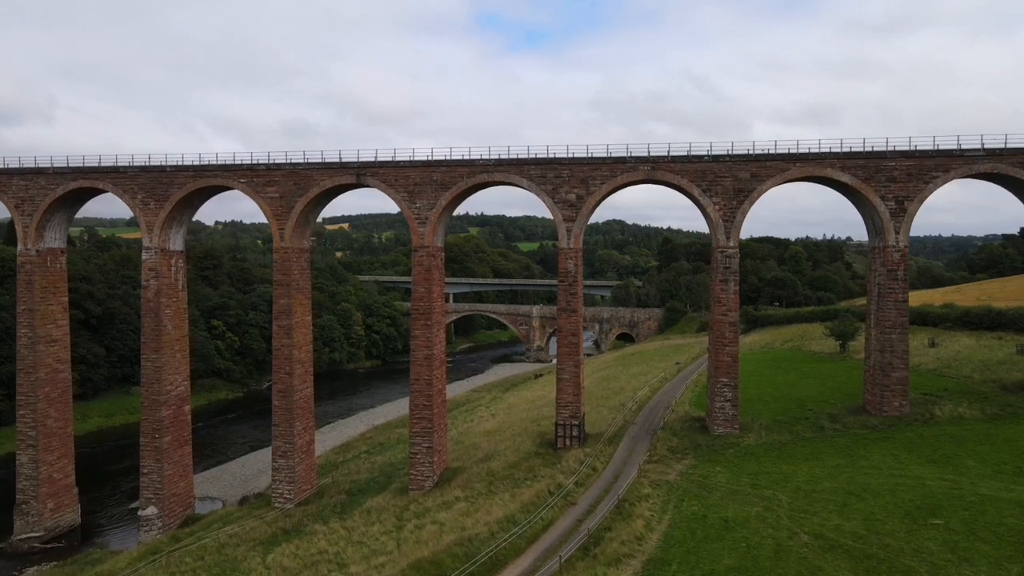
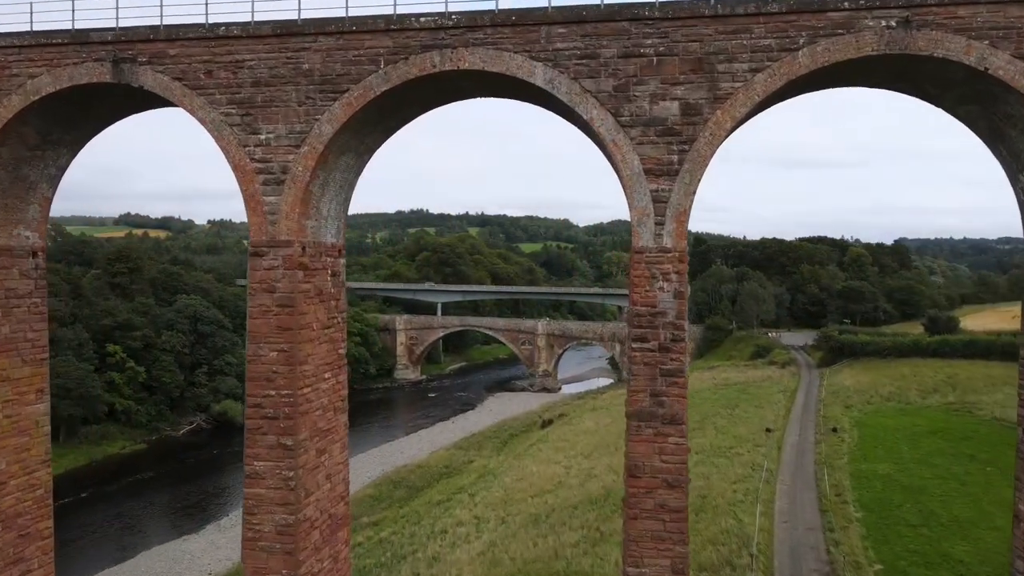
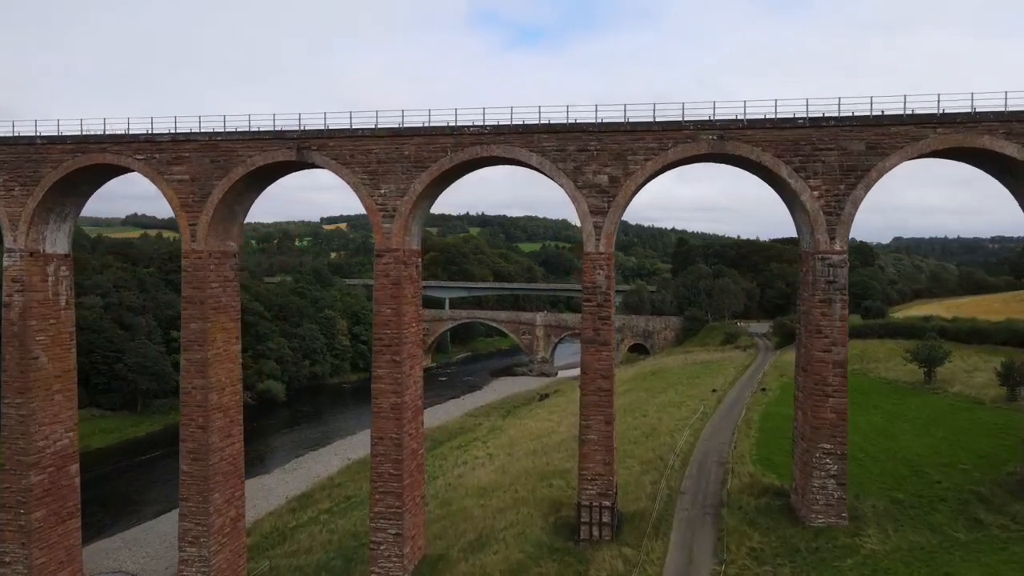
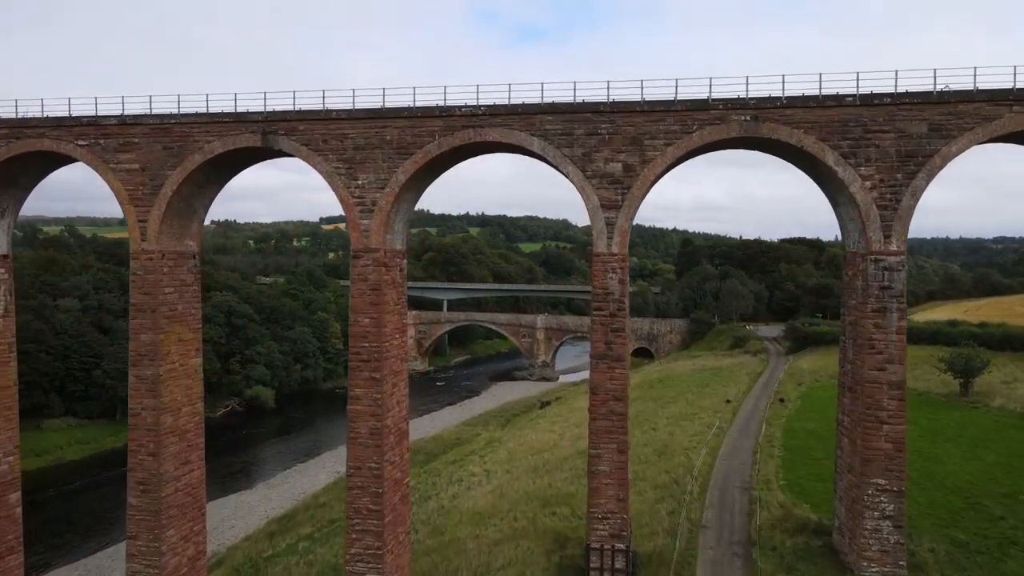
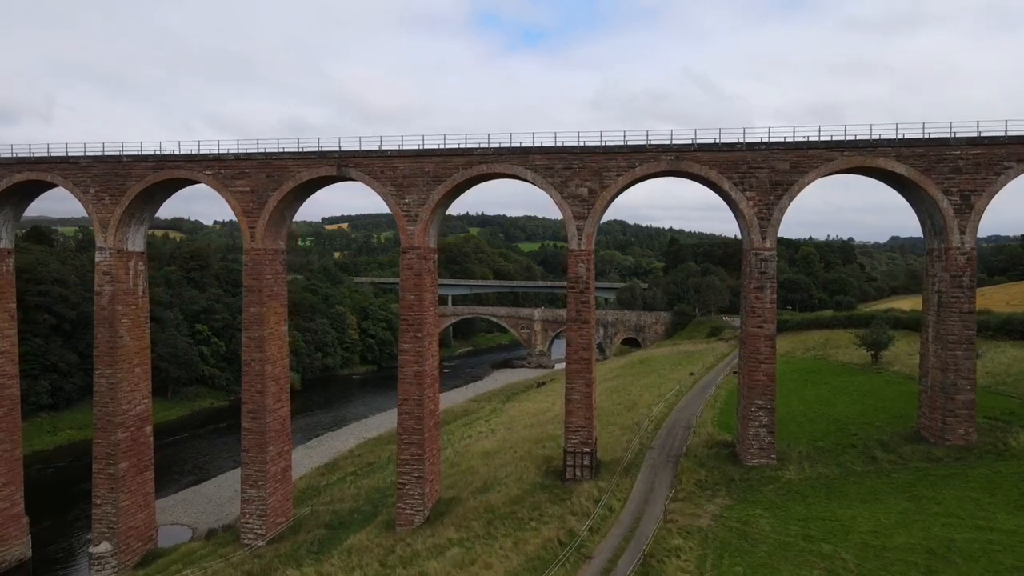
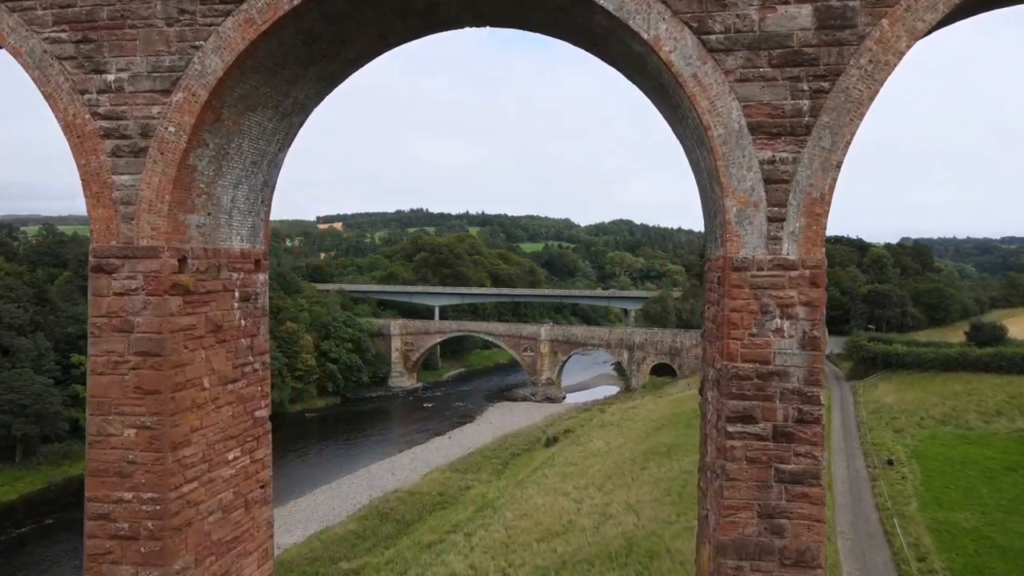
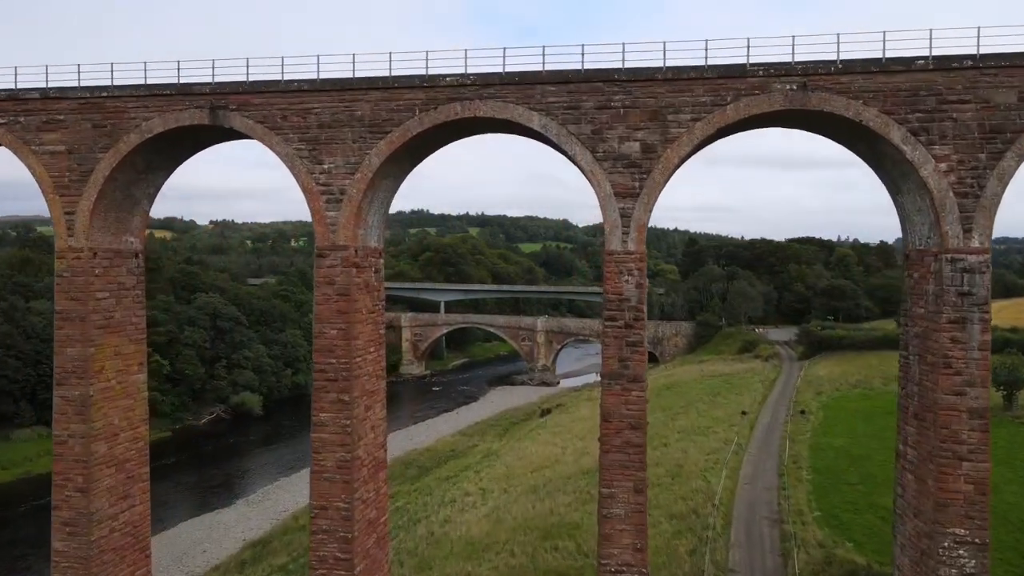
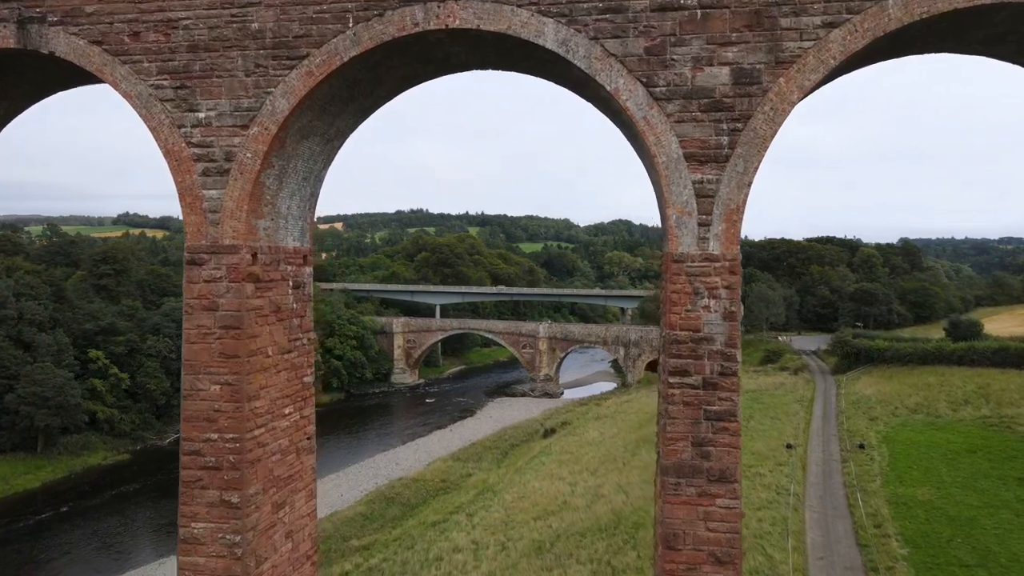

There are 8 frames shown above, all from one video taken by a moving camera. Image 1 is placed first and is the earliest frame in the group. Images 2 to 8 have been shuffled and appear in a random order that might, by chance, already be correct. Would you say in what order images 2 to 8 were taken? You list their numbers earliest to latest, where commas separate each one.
5, 3, 4, 7, 2, 8, 6
